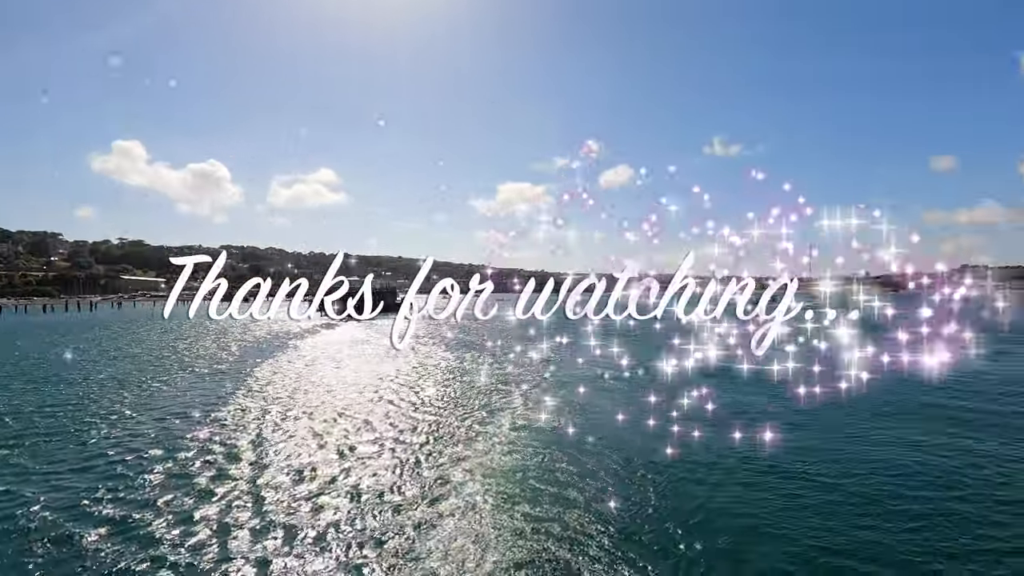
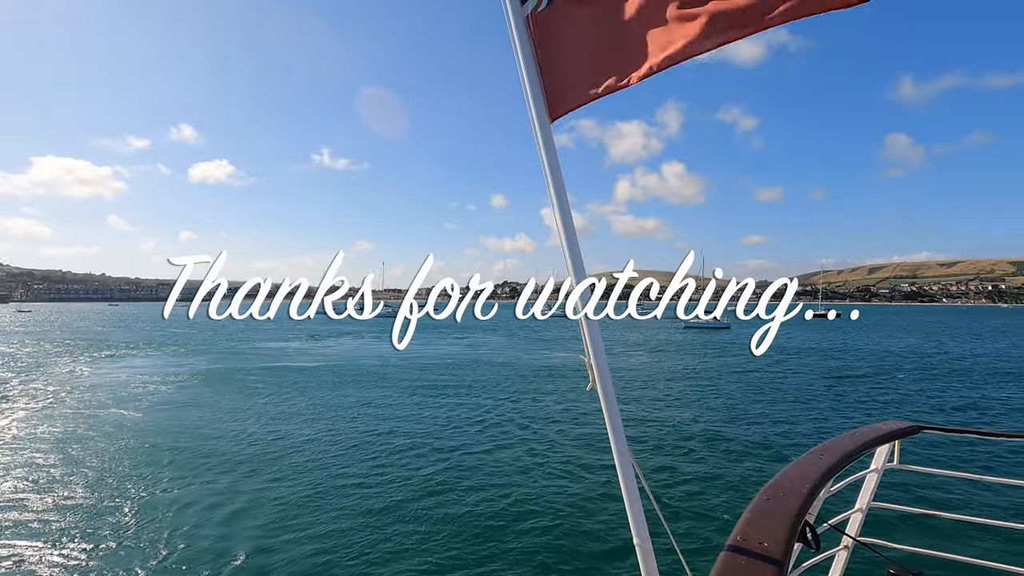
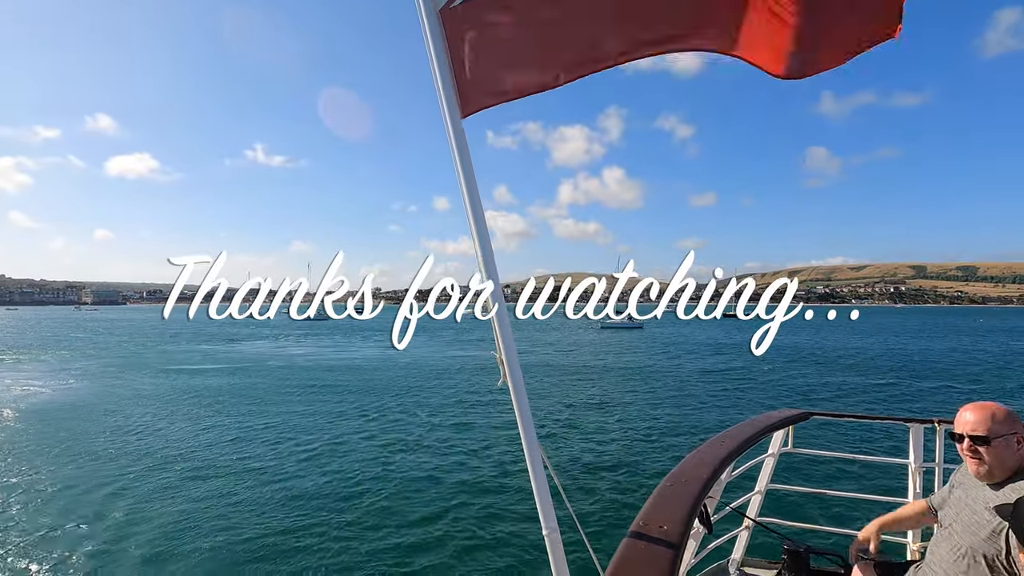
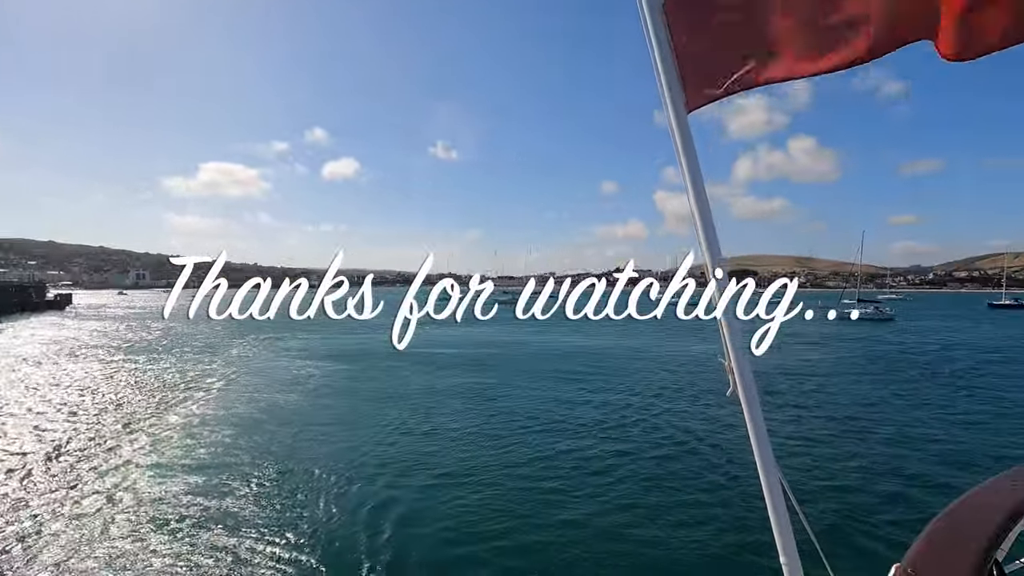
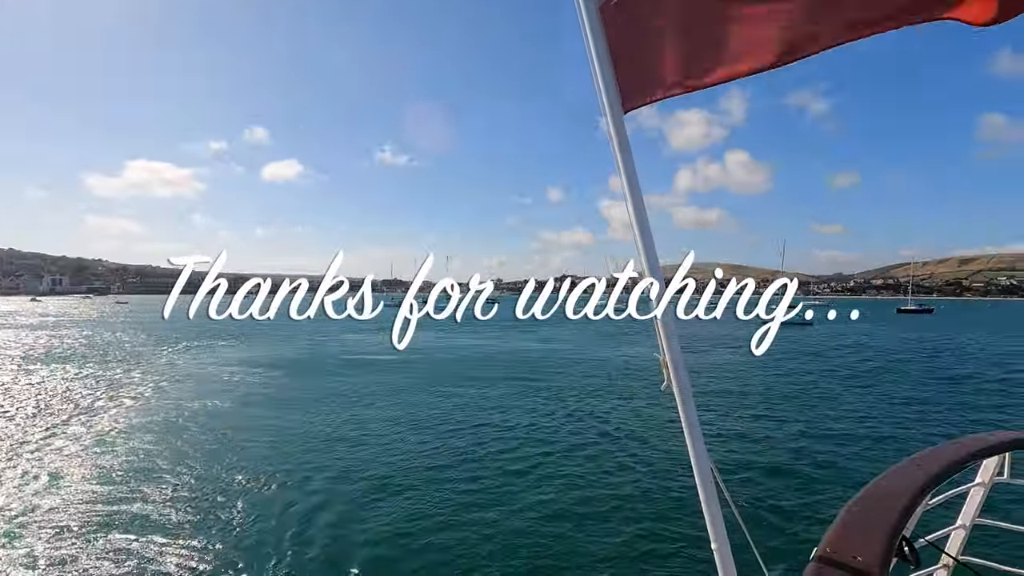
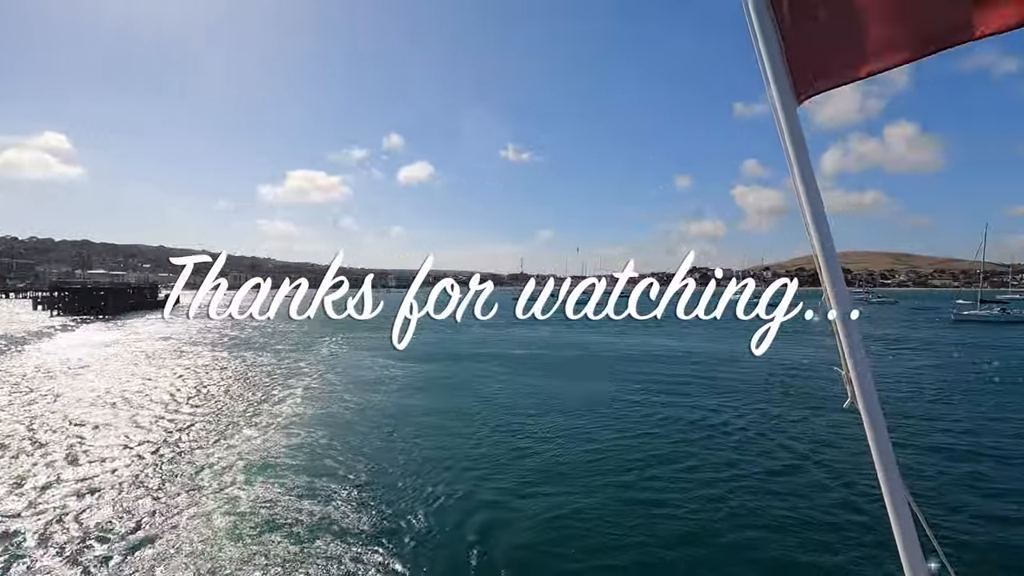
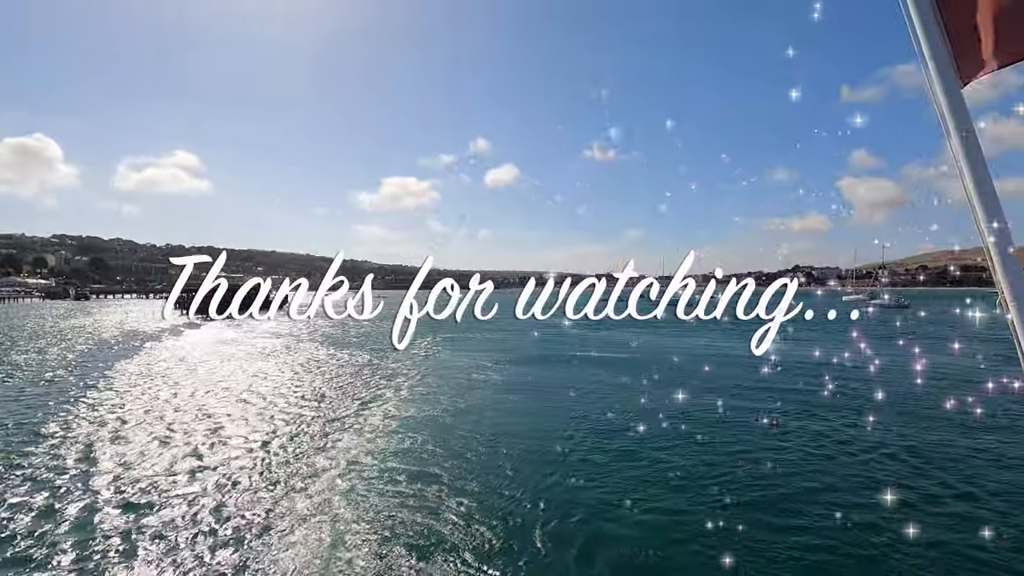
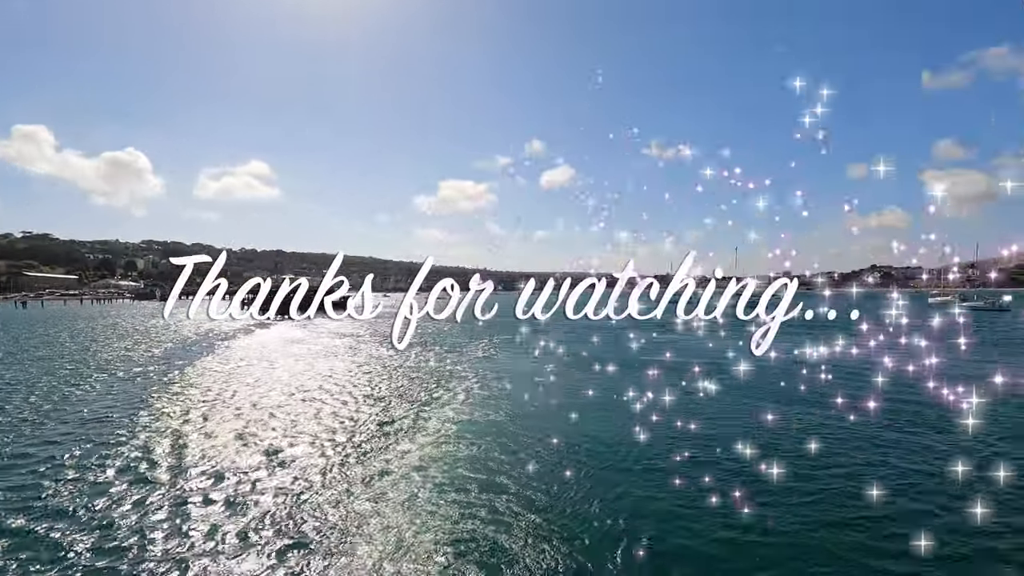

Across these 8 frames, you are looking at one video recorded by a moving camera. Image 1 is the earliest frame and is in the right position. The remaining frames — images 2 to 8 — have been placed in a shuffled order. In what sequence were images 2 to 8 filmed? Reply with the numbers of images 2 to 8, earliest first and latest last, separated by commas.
8, 7, 6, 4, 5, 2, 3
